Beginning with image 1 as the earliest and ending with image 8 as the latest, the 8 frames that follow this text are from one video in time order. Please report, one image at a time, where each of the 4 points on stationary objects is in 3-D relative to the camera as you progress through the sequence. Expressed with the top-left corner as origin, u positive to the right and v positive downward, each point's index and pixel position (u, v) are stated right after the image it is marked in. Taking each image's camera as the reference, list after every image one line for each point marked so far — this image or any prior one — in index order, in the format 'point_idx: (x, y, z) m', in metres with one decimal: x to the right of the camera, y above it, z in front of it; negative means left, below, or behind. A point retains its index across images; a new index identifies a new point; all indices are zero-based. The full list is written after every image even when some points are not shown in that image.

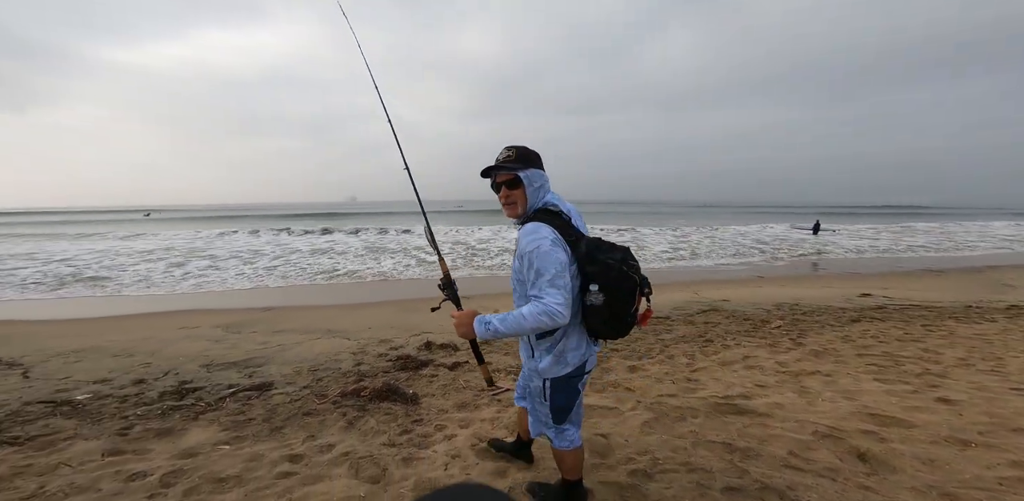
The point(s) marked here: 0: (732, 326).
0: (+2.7, -1.0, +5.3) m
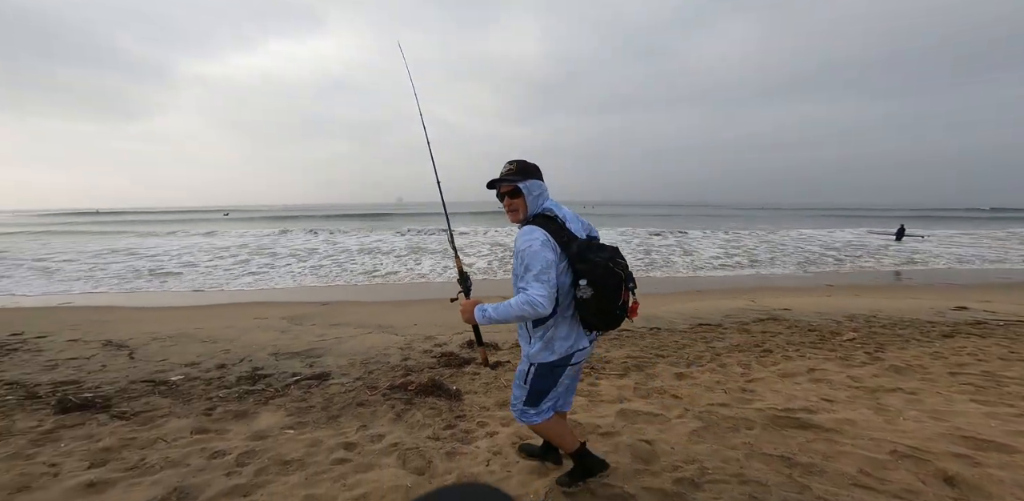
0: (+3.3, -1.0, +4.9) m
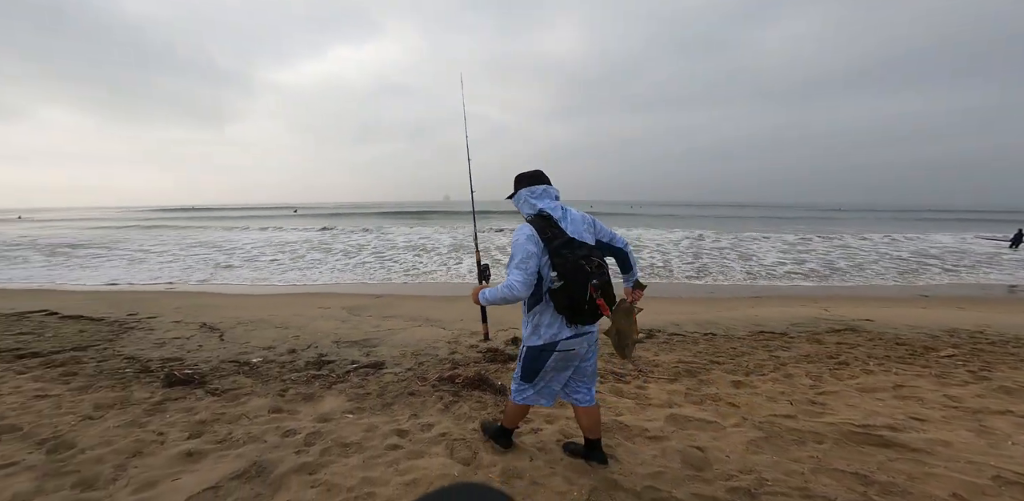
0: (+3.8, -1.0, +4.4) m
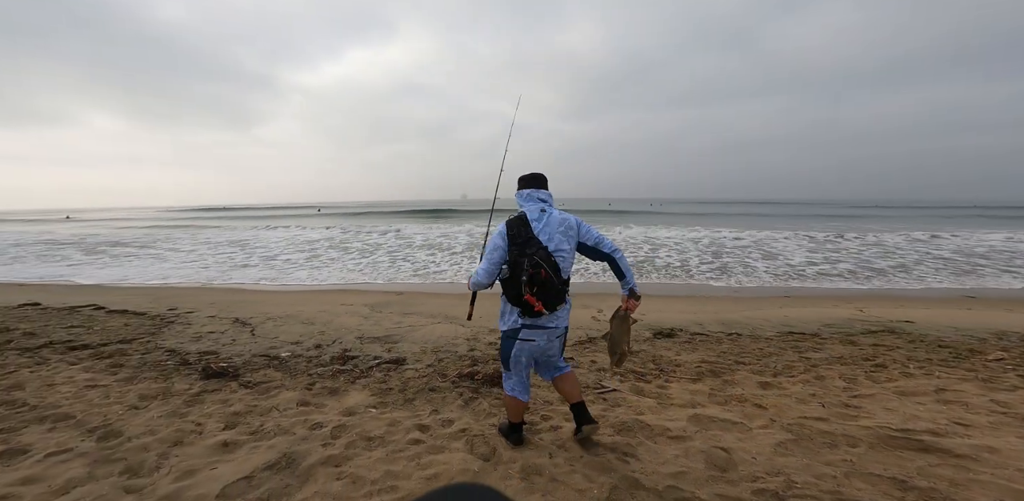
0: (+4.0, -1.0, +4.2) m
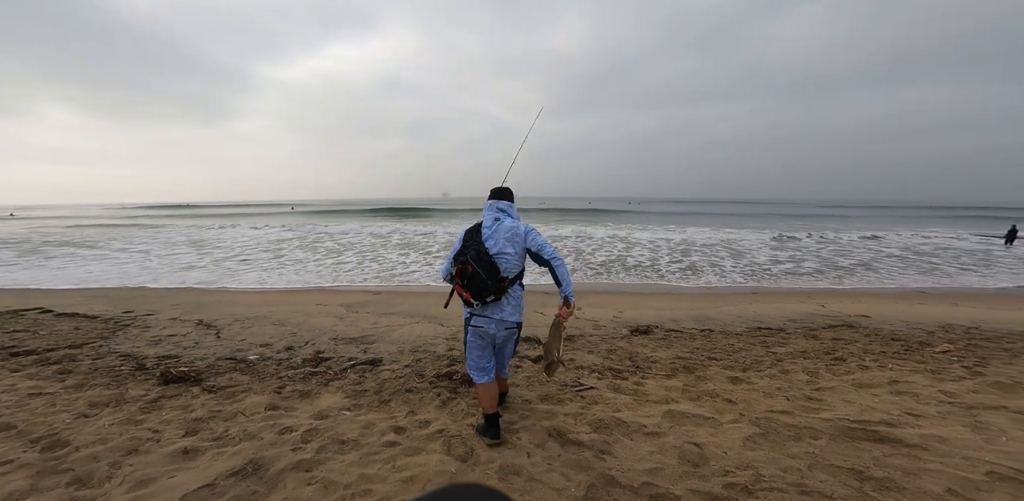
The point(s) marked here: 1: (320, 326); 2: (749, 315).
0: (+3.8, -1.0, +4.5) m
1: (-2.7, -1.1, +5.9) m
2: (+3.6, -1.0, +6.4) m
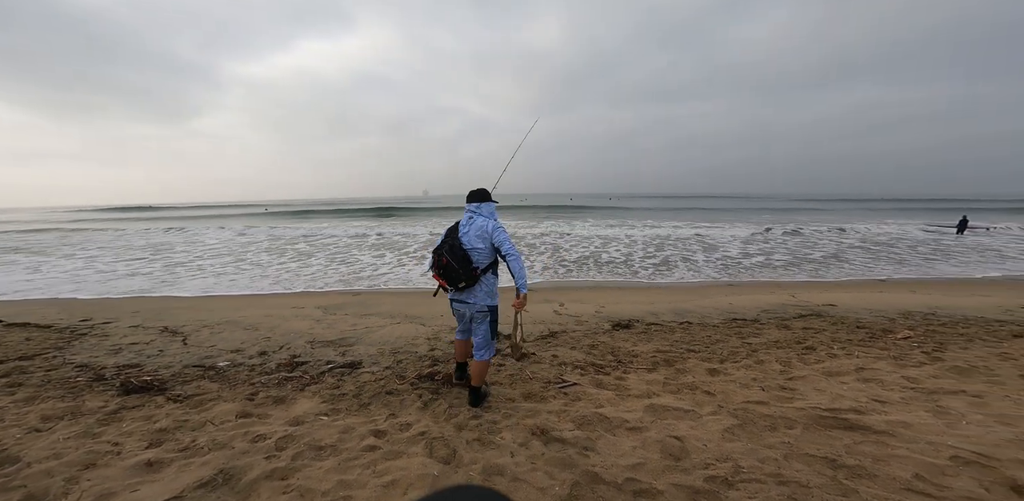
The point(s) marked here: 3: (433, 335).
0: (+3.6, -0.9, +4.6) m
1: (-3.0, -1.1, +5.8) m
2: (+3.3, -0.9, +6.6) m
3: (-1.0, -1.1, +5.4) m
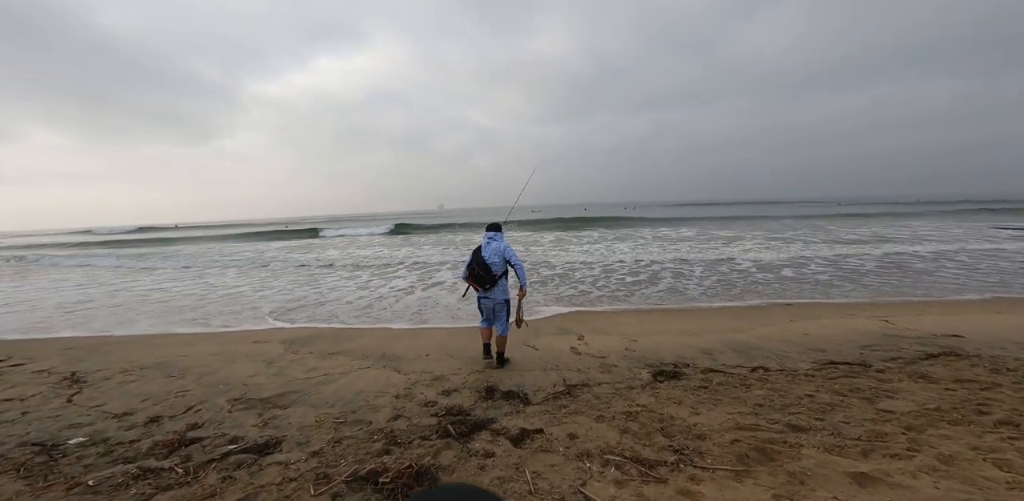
0: (+3.6, -1.0, +2.9) m
1: (-2.9, -1.3, +4.4) m
2: (+3.4, -1.0, +4.9) m
3: (-1.0, -1.3, +3.9) m
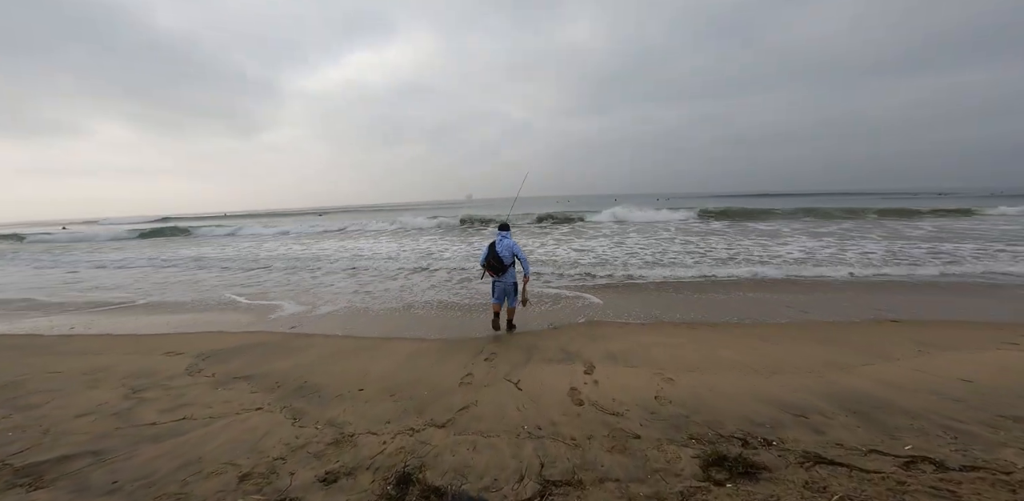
0: (+3.2, -0.9, +0.9) m
1: (-3.2, -1.2, +3.0) m
2: (+3.1, -1.0, +2.9) m
3: (-1.3, -1.1, +2.3) m
